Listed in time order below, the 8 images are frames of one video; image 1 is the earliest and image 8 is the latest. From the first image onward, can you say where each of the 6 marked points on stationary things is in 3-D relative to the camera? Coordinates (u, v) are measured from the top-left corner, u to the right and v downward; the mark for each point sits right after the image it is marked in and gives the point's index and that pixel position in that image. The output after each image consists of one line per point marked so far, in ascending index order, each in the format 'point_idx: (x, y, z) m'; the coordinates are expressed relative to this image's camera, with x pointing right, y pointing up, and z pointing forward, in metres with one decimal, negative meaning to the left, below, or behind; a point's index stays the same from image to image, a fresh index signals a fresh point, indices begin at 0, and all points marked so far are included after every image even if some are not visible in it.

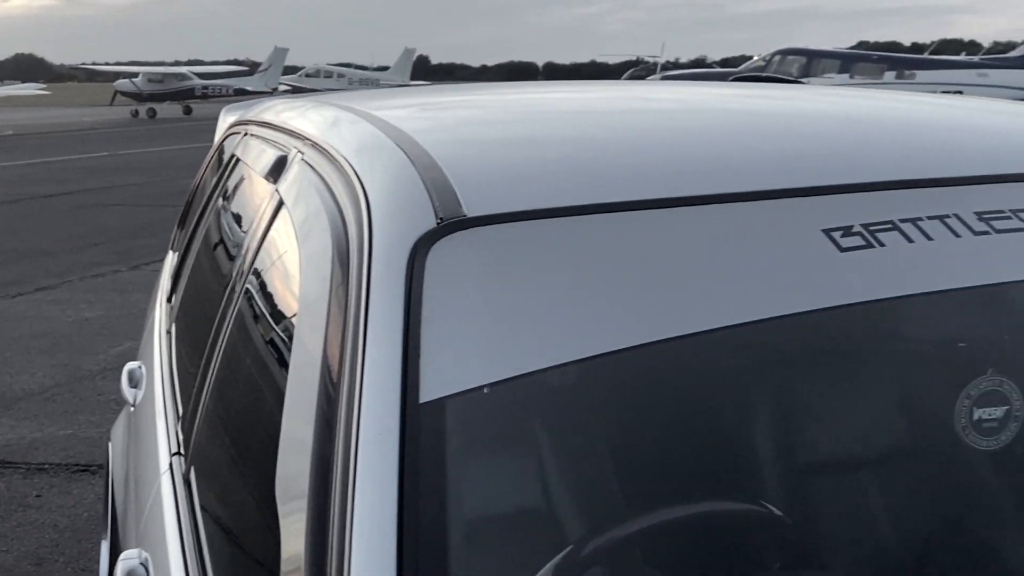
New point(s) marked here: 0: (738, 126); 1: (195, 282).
0: (+0.3, +0.2, +1.5) m
1: (-0.5, 0.0, +2.0) m
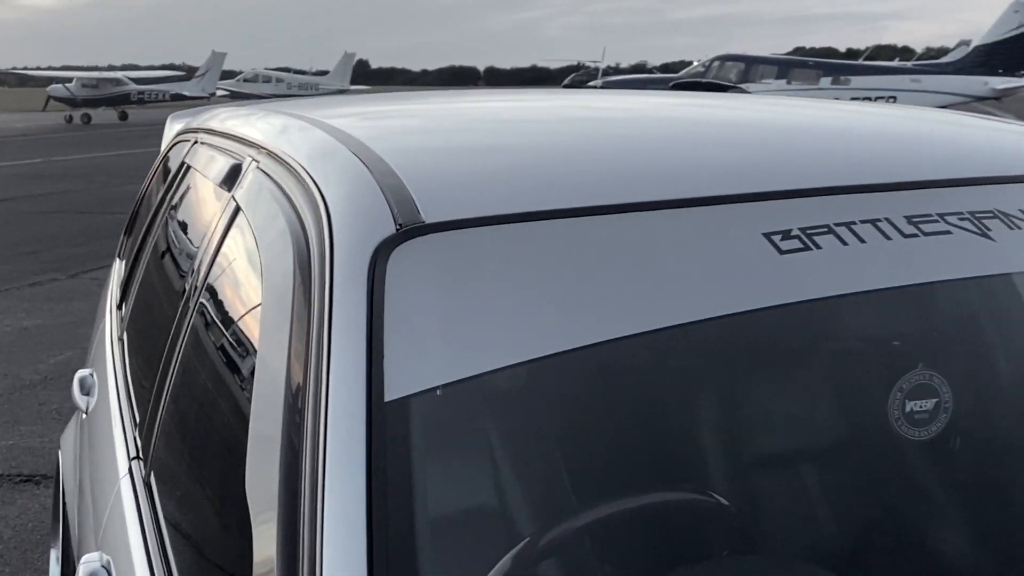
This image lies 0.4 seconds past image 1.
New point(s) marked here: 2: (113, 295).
0: (+0.2, +0.2, +1.5) m
1: (-0.6, 0.0, +2.0) m
2: (-0.8, 0.0, +2.4) m
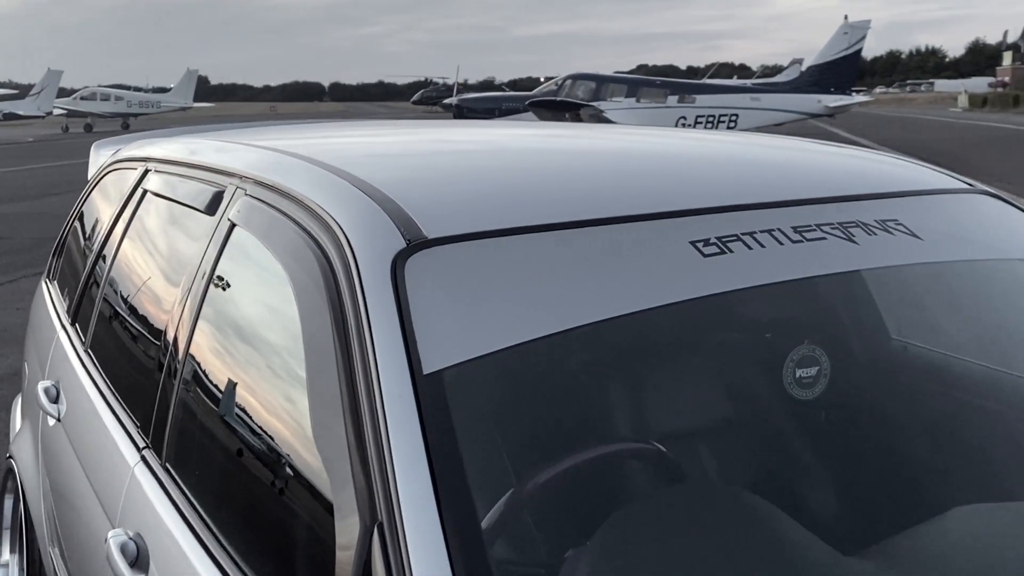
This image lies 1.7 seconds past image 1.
0: (+0.2, +0.2, +1.8) m
1: (-0.8, 0.0, +2.2) m
2: (-1.0, -0.1, +2.6) m
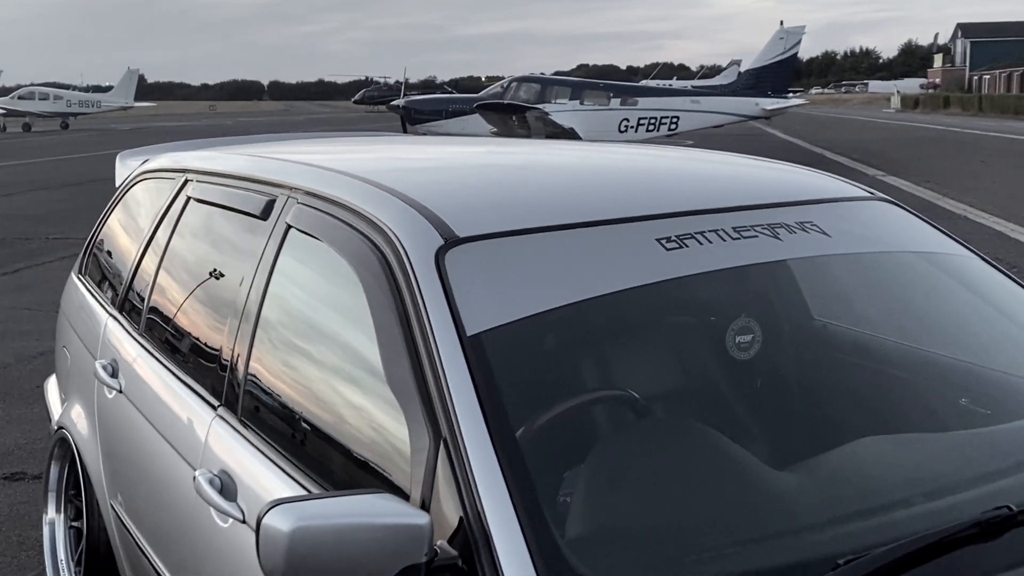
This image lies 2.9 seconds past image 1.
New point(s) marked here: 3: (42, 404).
0: (+0.1, +0.2, +2.3) m
1: (-0.8, 0.0, +2.6) m
2: (-1.0, 0.0, +3.0) m
3: (-2.1, -0.5, +5.2) m
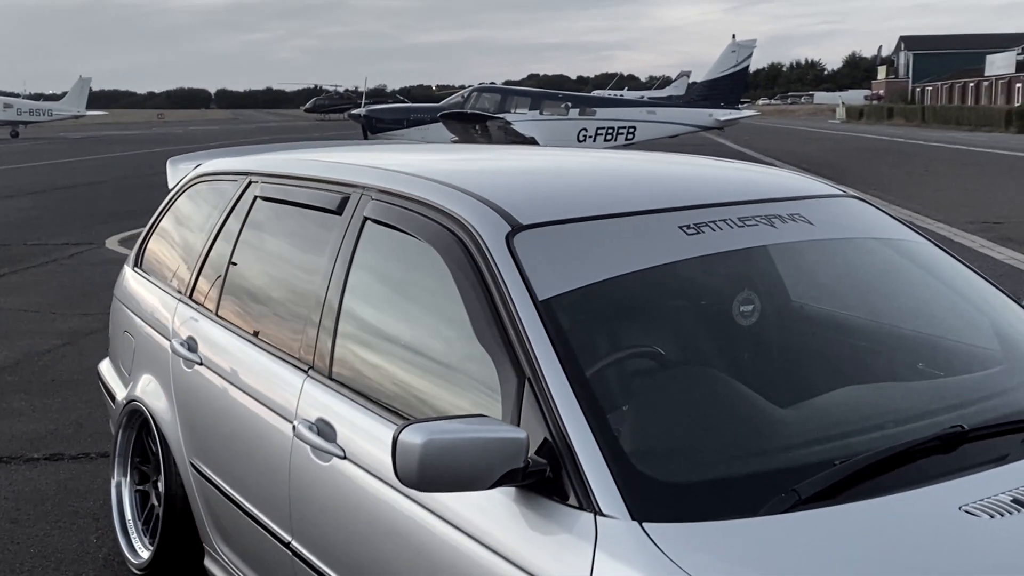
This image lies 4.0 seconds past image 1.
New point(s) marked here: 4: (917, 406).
0: (+0.2, +0.3, +2.7) m
1: (-0.7, 0.0, +3.0) m
2: (-1.0, 0.0, +3.3) m
3: (-2.1, -0.5, +5.5) m
4: (+0.7, -0.2, +2.1) m
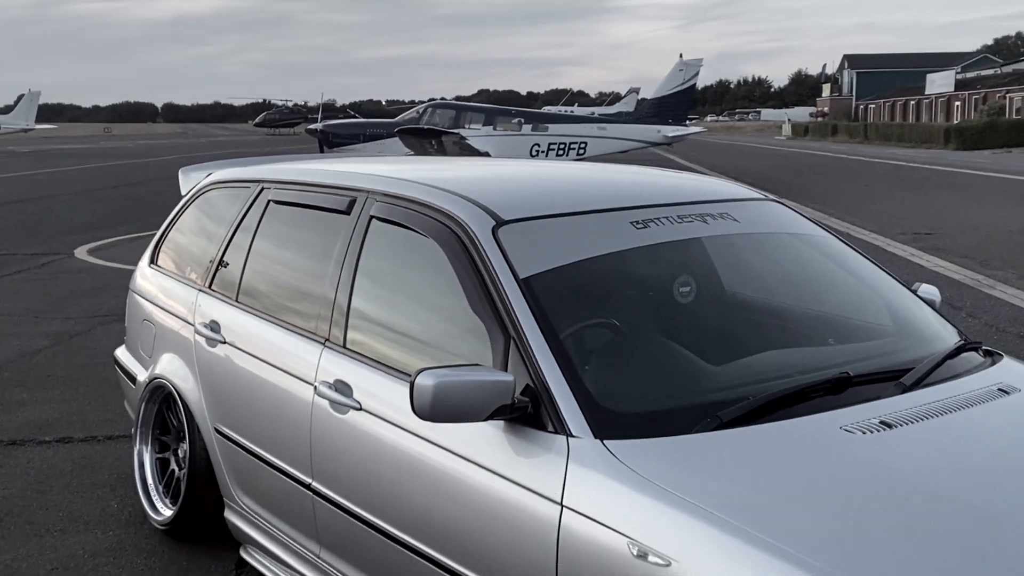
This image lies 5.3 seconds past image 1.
0: (+0.2, +0.3, +3.3) m
1: (-0.8, 0.0, +3.5) m
2: (-1.0, 0.0, +3.8) m
3: (-2.3, -0.5, +6.0) m
4: (+0.7, -0.2, +2.7) m
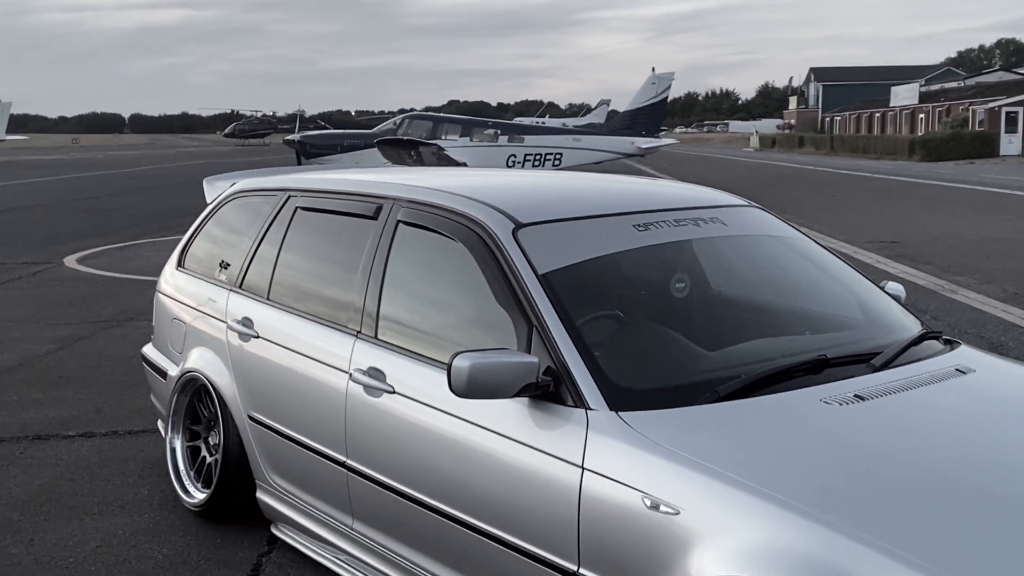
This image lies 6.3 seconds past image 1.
0: (+0.2, +0.3, +3.6) m
1: (-0.8, 0.0, +3.9) m
2: (-1.0, 0.0, +4.2) m
3: (-2.3, -0.5, +6.3) m
4: (+0.8, -0.2, +3.1) m
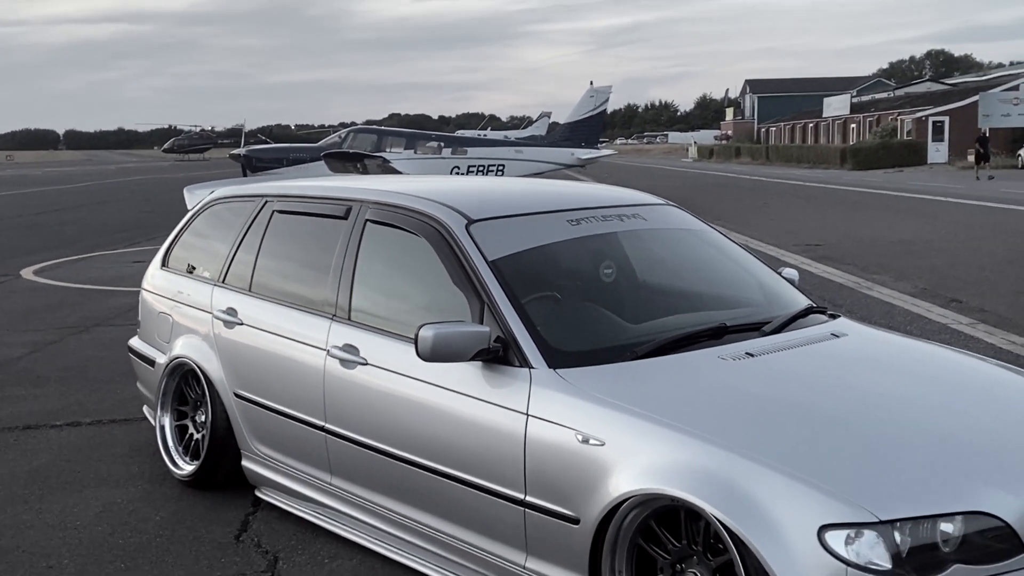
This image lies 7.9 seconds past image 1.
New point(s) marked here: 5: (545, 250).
0: (0.0, +0.3, +4.2) m
1: (-1.0, +0.1, +4.4) m
2: (-1.2, 0.0, +4.7) m
3: (-2.6, -0.6, +6.7) m
4: (+0.6, -0.1, +3.7) m
5: (+0.1, +0.1, +3.7) m
